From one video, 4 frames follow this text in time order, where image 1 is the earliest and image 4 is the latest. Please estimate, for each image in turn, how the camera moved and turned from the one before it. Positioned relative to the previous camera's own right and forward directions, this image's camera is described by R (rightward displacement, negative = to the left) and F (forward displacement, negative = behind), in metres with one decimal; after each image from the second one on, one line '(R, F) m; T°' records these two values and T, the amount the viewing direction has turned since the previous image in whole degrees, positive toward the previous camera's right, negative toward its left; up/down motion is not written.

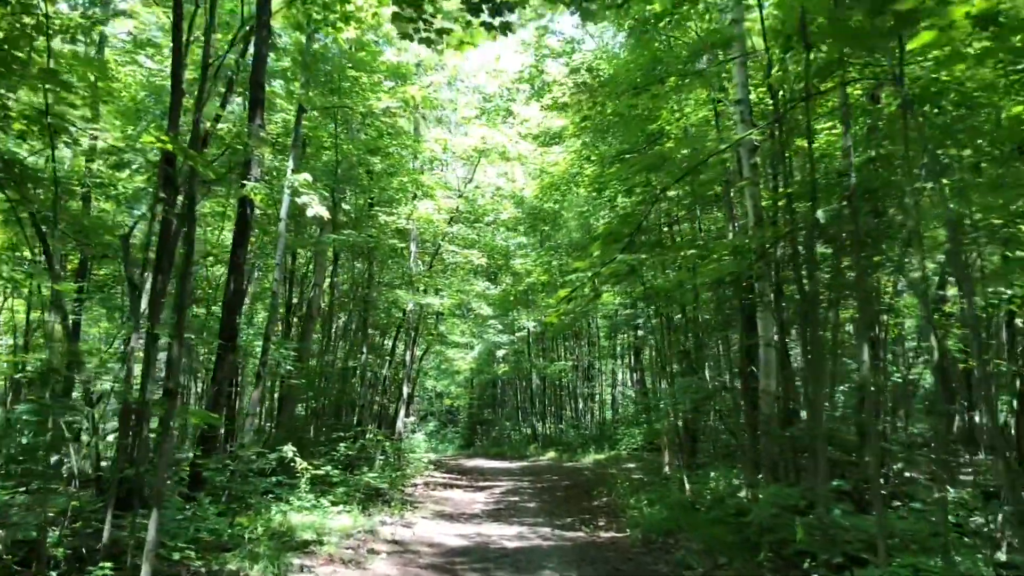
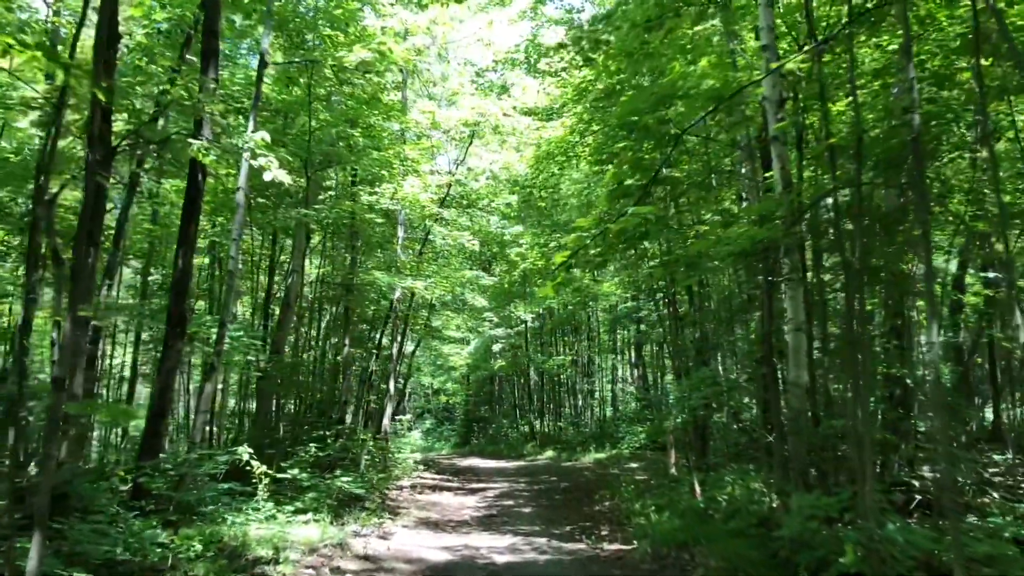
(+0.1, +1.0) m; 0°
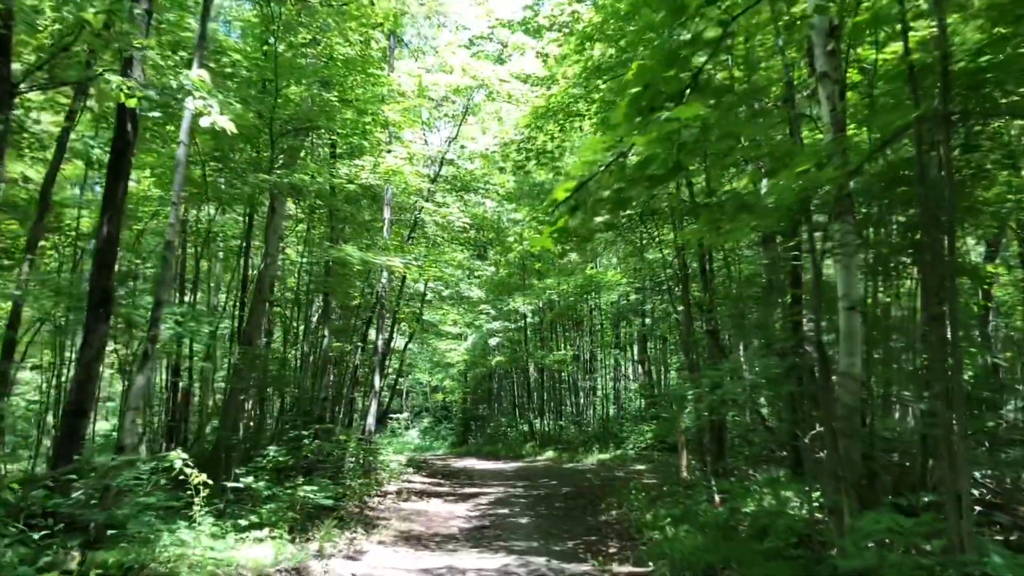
(+0.1, +1.2) m; 0°
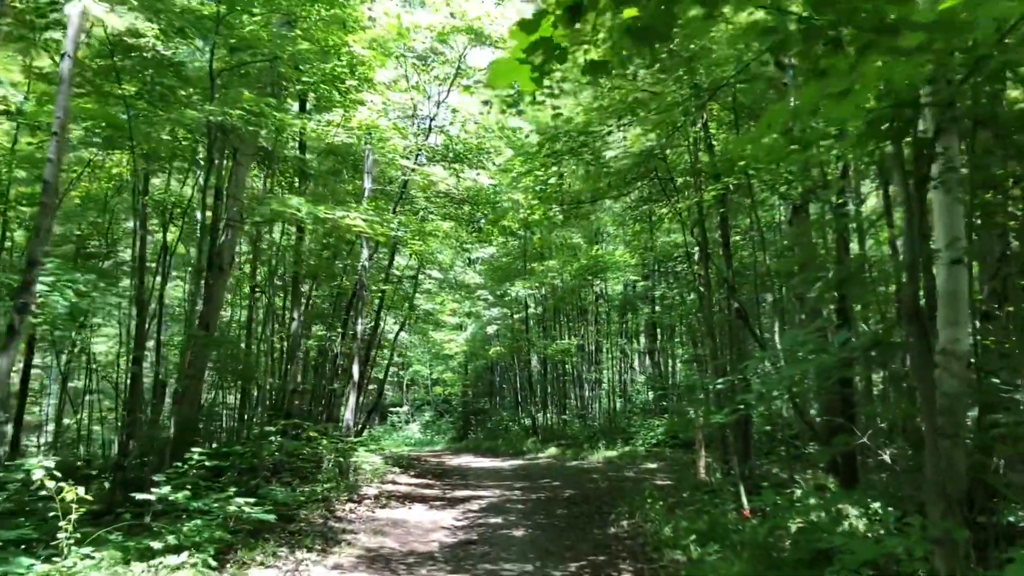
(+0.1, +1.4) m; 0°
